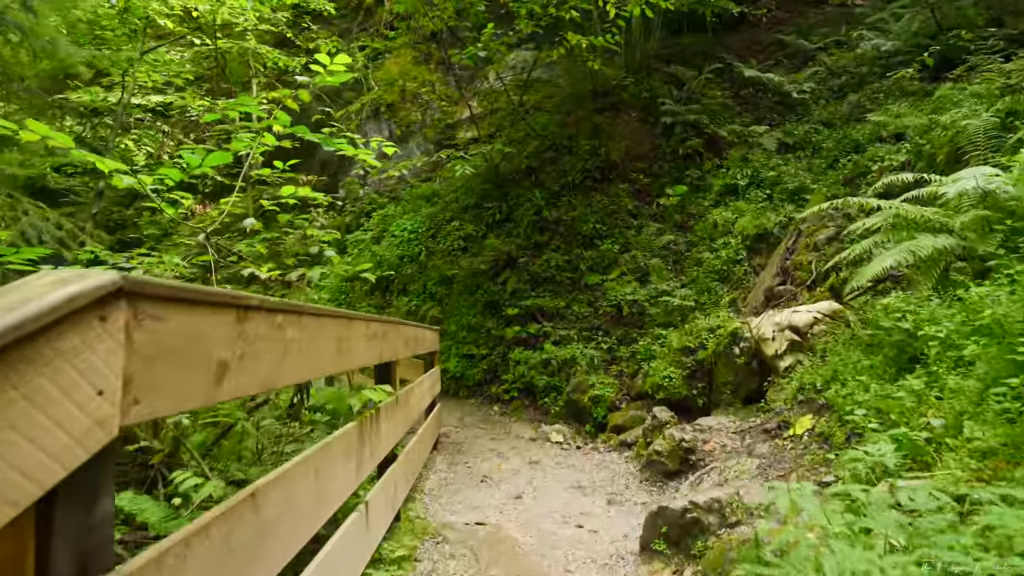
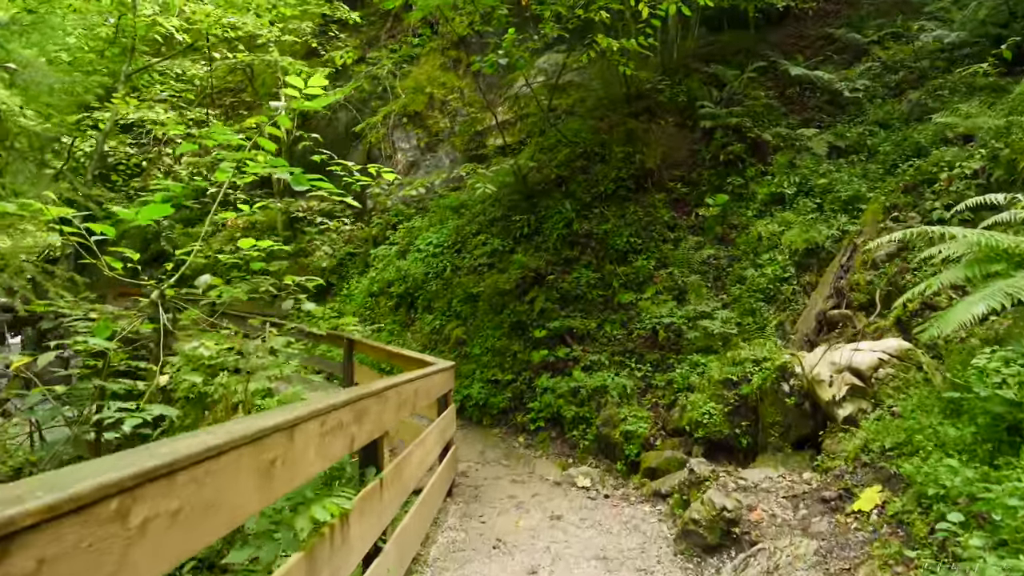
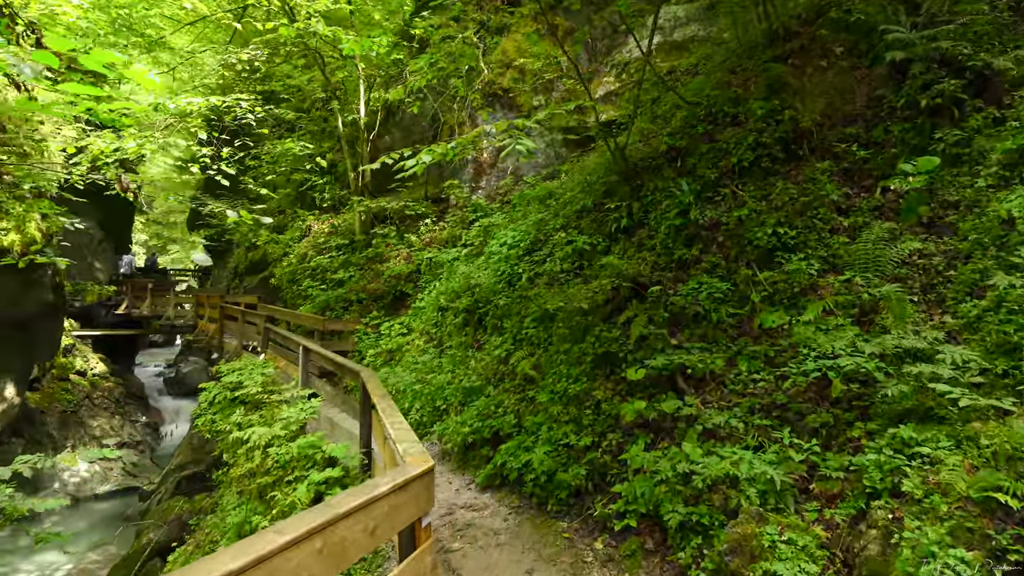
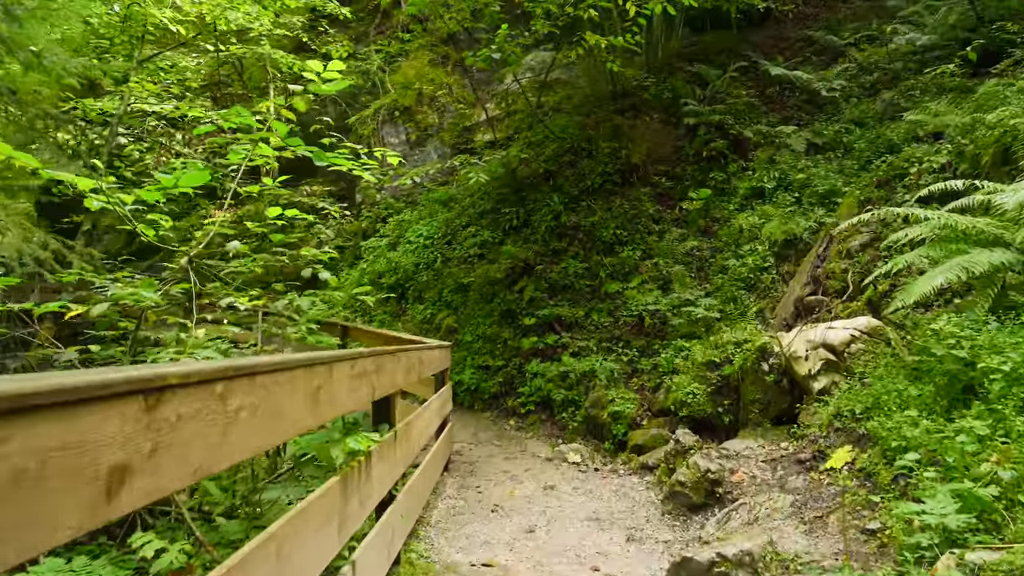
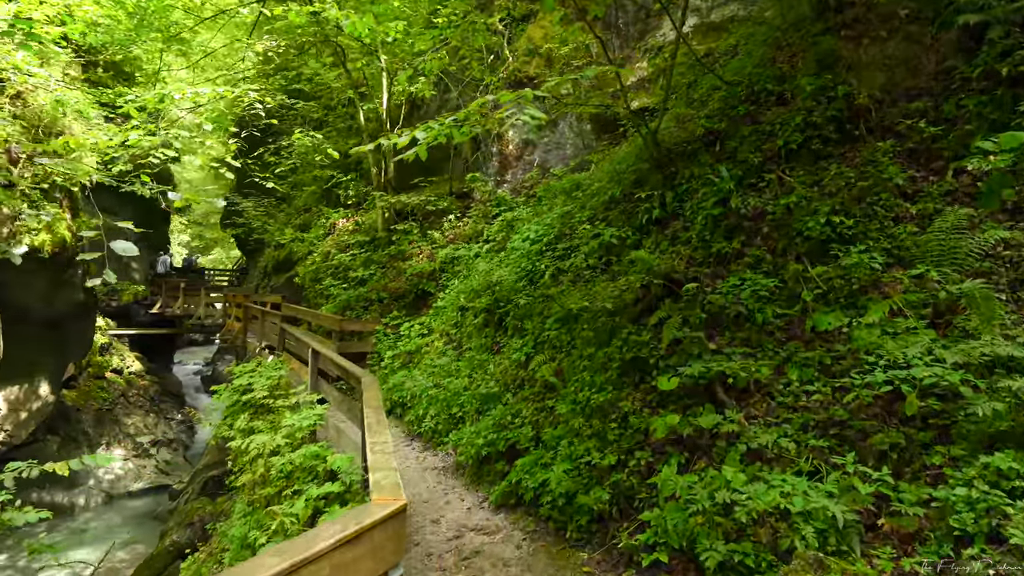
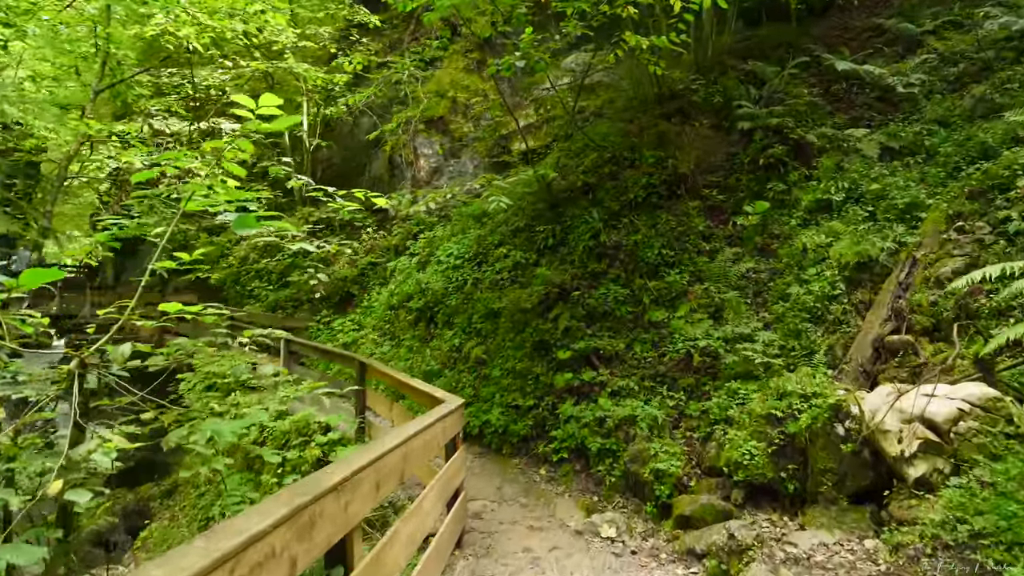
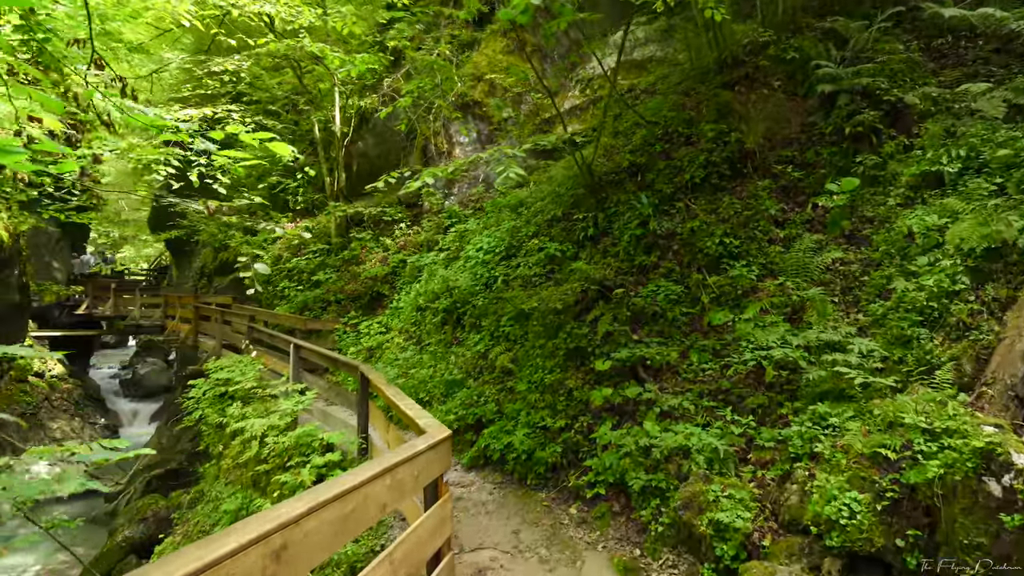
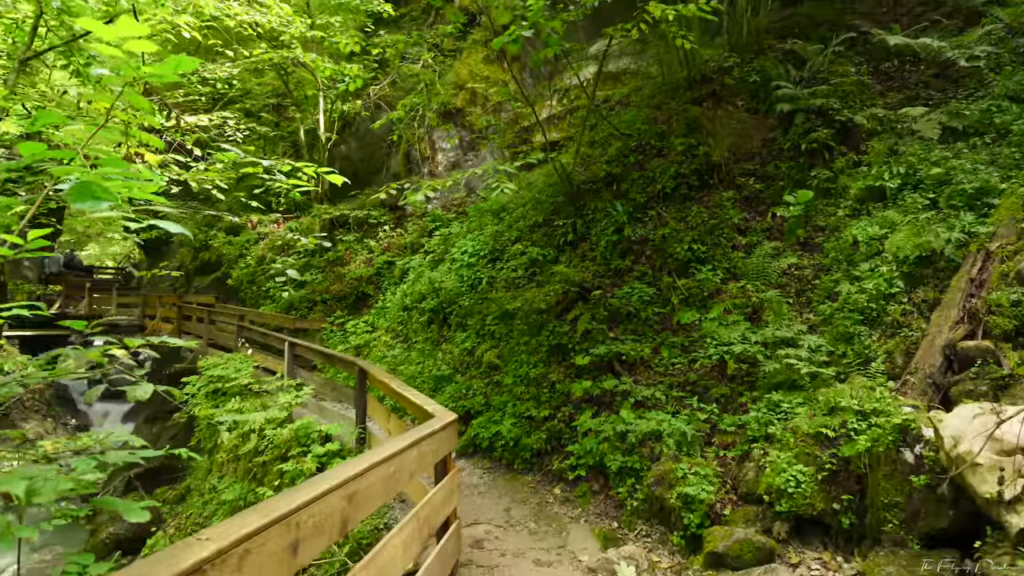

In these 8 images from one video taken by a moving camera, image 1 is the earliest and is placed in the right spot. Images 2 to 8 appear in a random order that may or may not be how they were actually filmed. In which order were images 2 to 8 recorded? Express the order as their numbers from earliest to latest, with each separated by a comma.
4, 2, 6, 8, 7, 3, 5
